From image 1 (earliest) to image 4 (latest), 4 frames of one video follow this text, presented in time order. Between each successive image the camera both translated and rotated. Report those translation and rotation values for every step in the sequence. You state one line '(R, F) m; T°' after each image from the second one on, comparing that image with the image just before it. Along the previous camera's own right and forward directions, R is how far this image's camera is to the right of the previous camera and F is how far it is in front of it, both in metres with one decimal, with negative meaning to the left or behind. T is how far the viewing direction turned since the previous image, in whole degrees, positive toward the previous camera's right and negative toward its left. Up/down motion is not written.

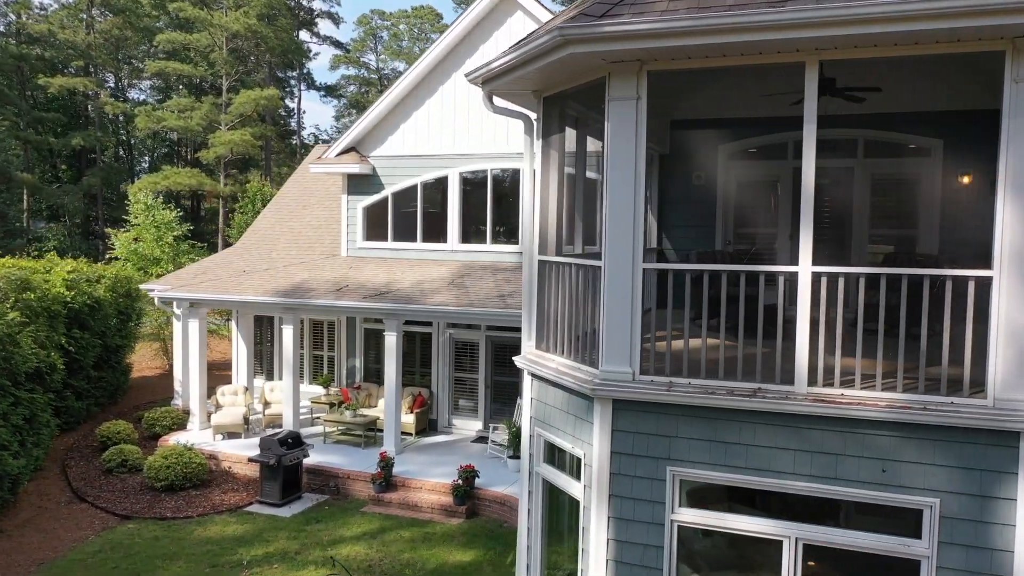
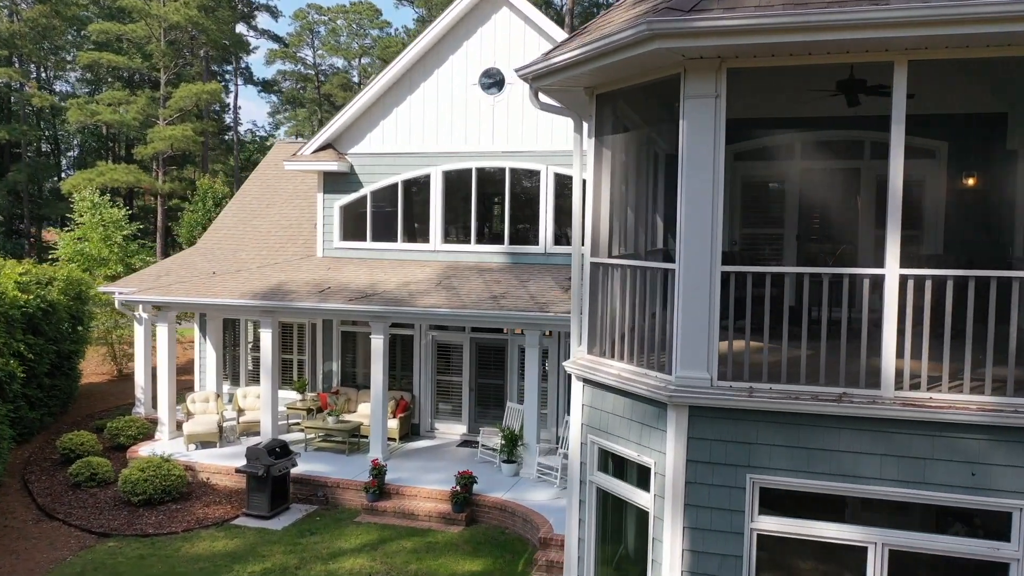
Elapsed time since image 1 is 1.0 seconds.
(-0.9, +0.3) m; +5°
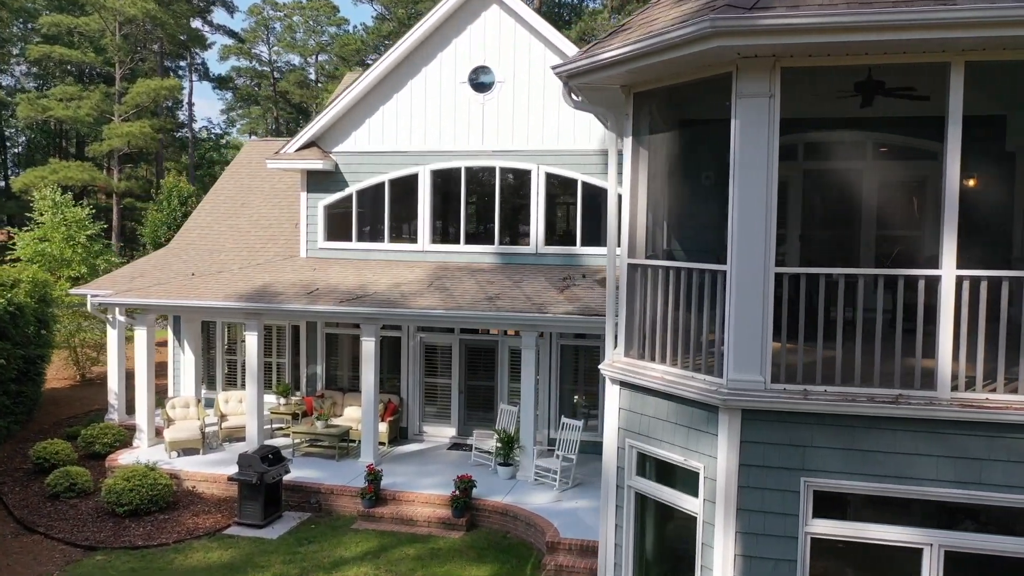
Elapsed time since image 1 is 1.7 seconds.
(-0.6, +0.2) m; +3°
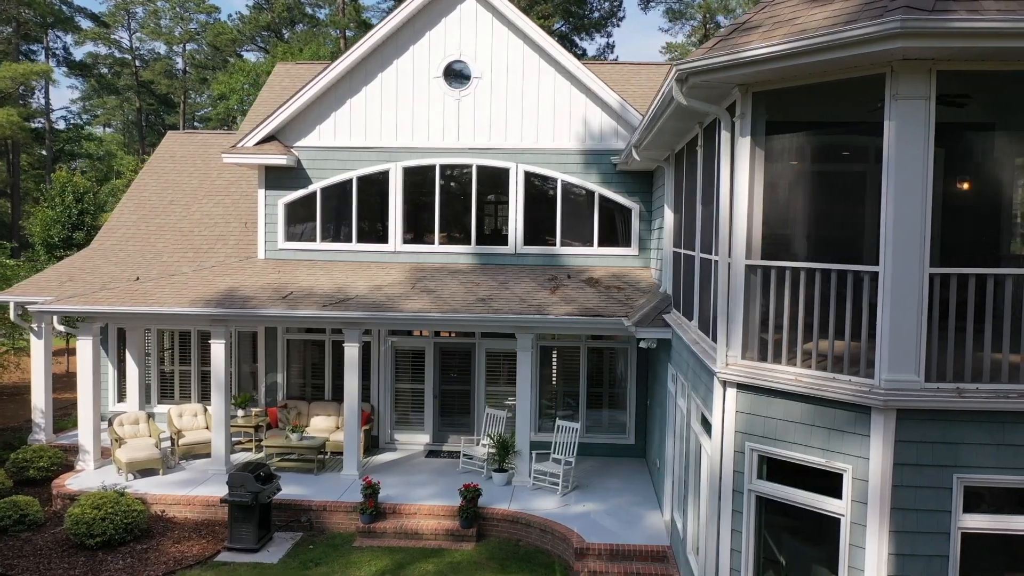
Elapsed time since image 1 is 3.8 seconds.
(-1.8, +0.4) m; +9°
